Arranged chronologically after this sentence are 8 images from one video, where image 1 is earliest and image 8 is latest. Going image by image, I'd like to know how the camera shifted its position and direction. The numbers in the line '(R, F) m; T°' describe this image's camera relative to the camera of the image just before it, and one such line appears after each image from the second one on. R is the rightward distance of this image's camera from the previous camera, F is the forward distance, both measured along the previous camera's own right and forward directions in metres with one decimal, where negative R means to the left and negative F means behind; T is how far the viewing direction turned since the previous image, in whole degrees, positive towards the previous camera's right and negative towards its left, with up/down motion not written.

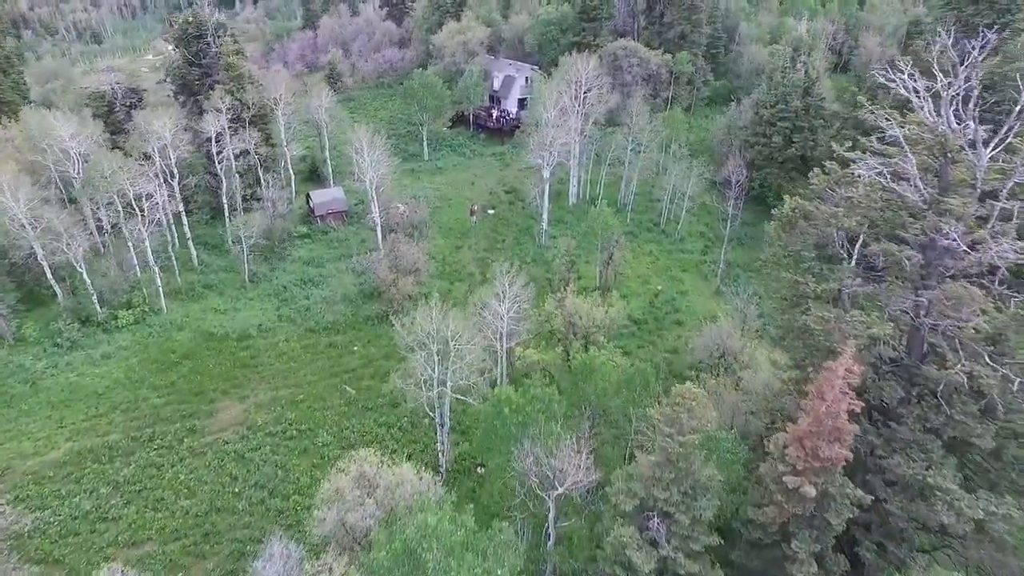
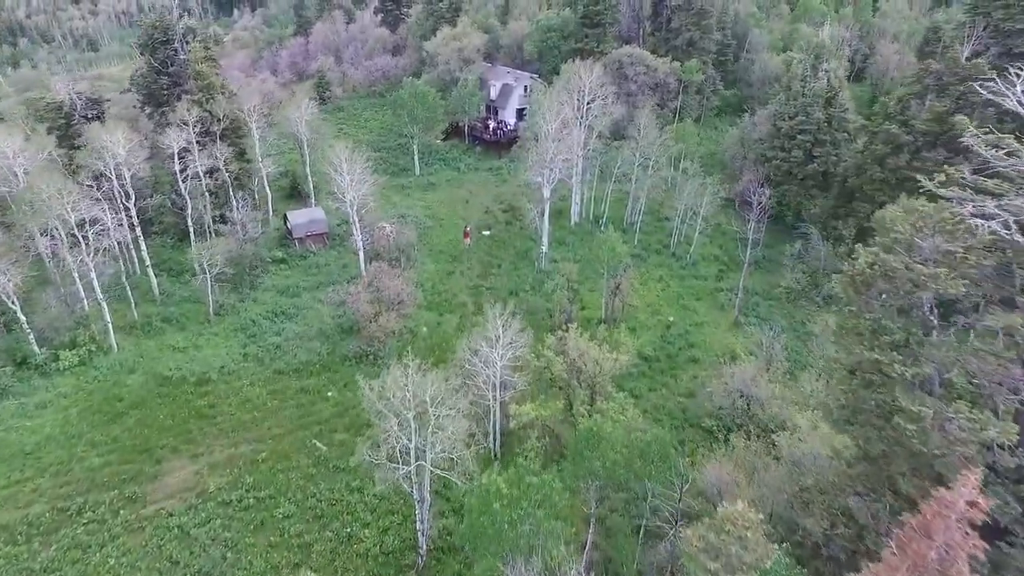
(+0.2, +3.4) m; 0°
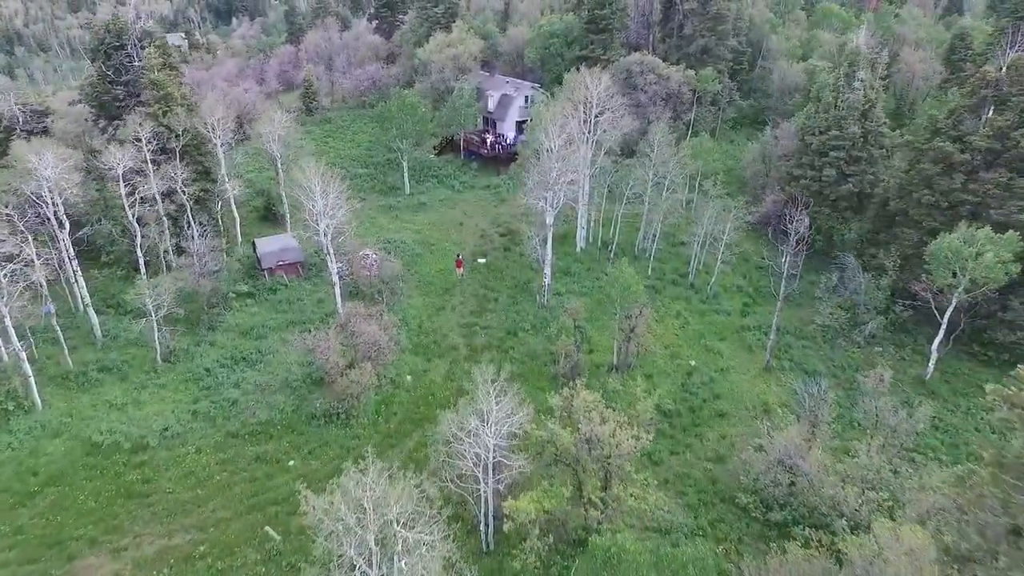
(+0.2, +4.1) m; 0°
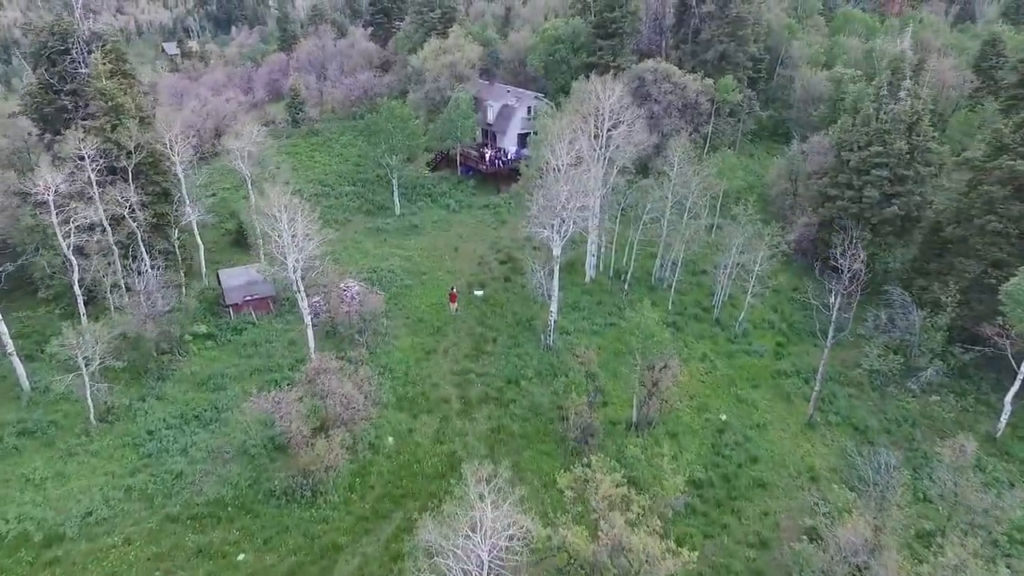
(0.0, +3.9) m; 0°
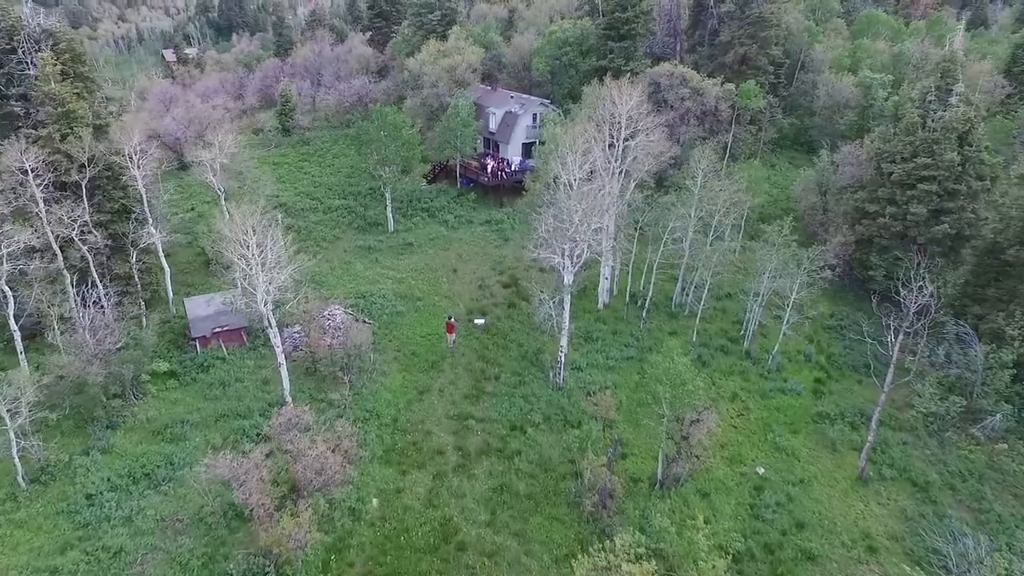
(-0.1, +3.2) m; 0°
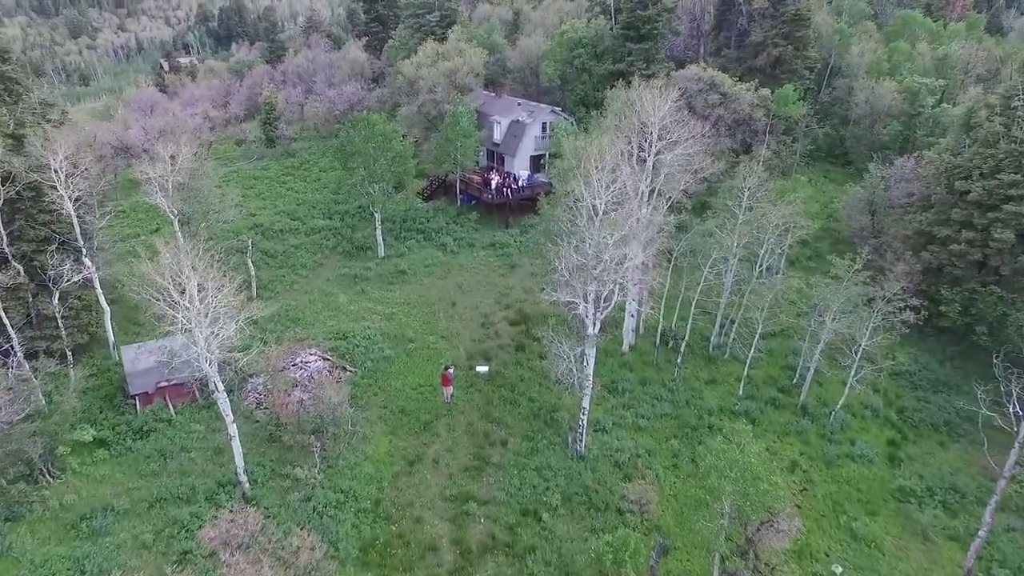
(-0.3, +4.3) m; 0°
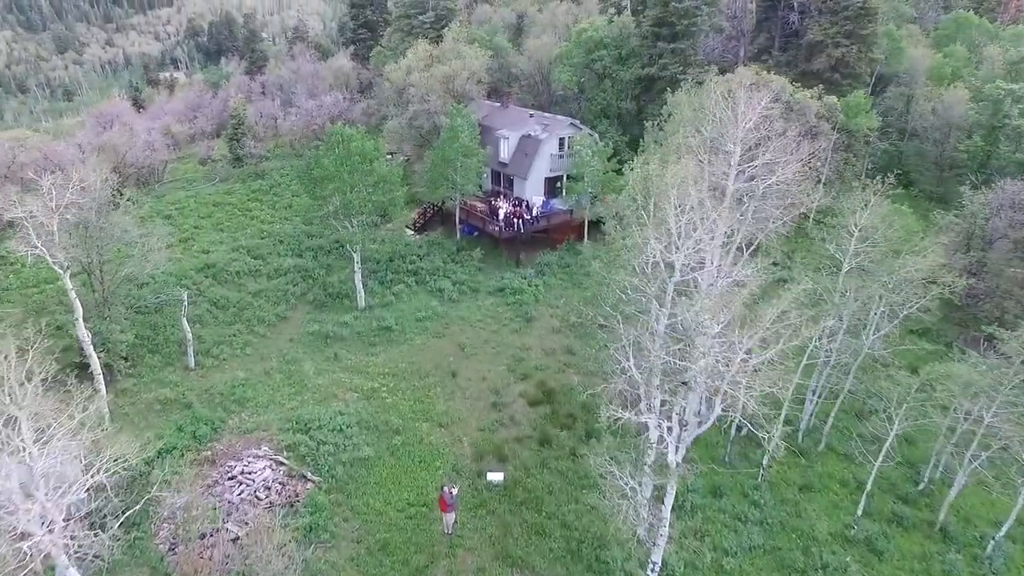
(-0.8, +6.0) m; +1°
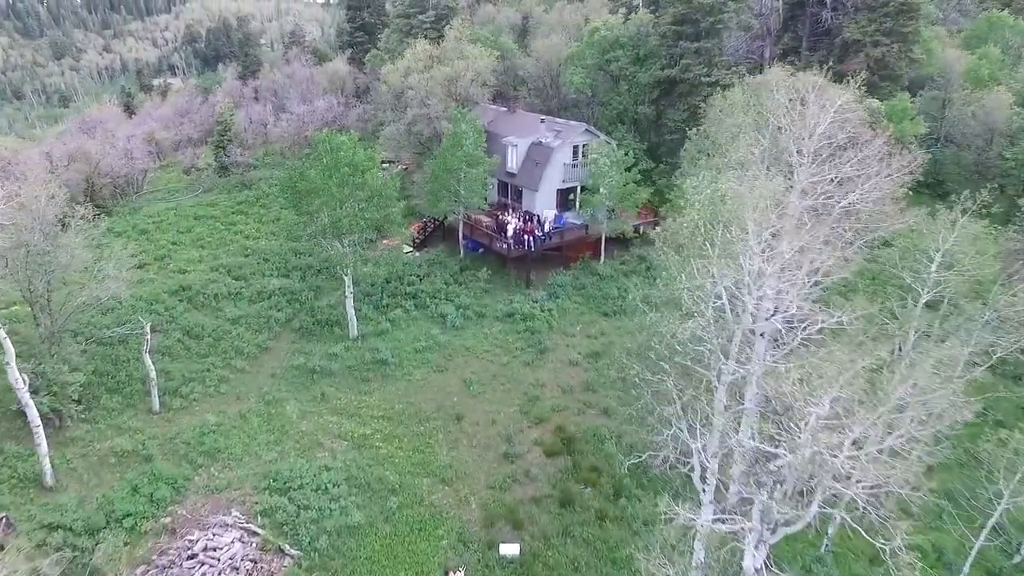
(-0.4, +2.6) m; 0°
